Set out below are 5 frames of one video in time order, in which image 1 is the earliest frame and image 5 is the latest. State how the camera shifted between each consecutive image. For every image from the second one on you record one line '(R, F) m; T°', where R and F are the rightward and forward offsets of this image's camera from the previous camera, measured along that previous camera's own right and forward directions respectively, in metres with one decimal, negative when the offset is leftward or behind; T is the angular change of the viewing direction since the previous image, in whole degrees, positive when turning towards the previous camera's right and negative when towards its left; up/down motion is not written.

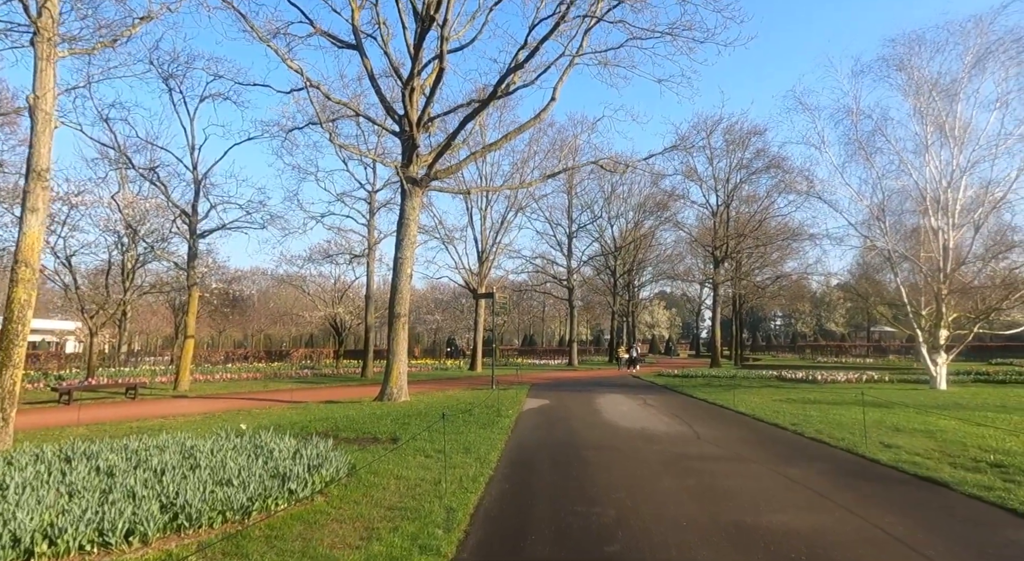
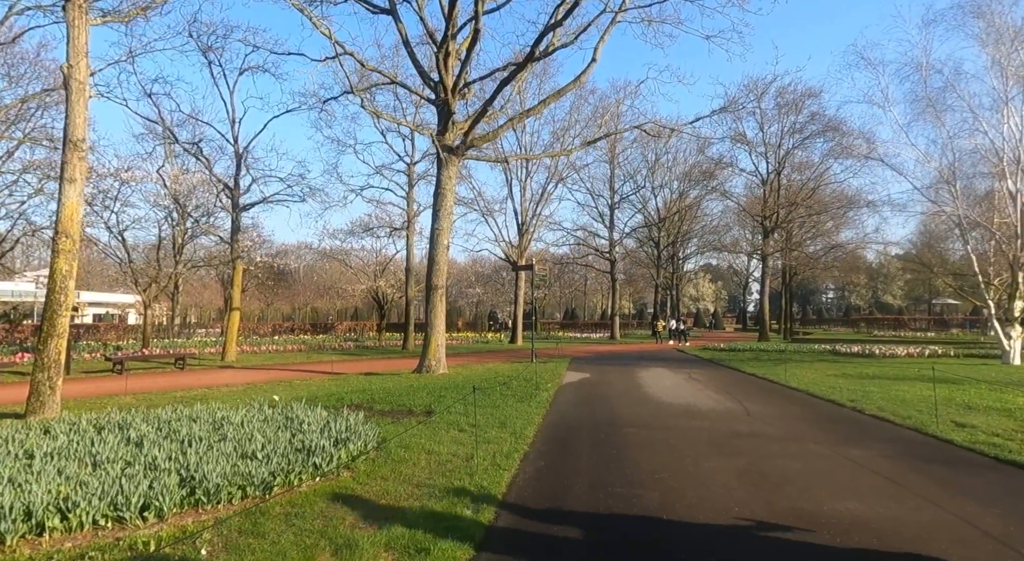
(+0.1, +0.4) m; -4°
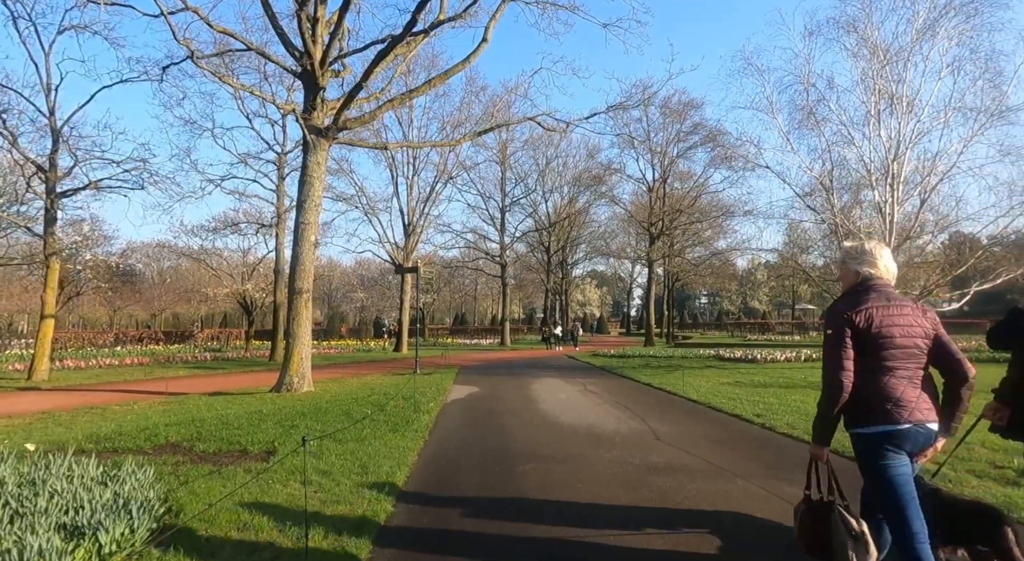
(+0.2, +1.7) m; +9°
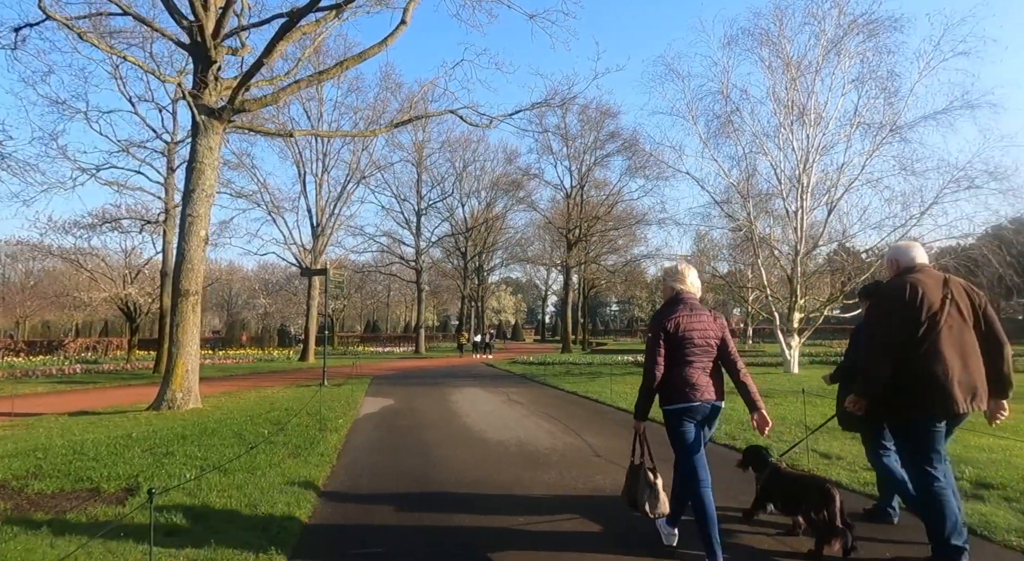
(-0.1, +1.1) m; +7°
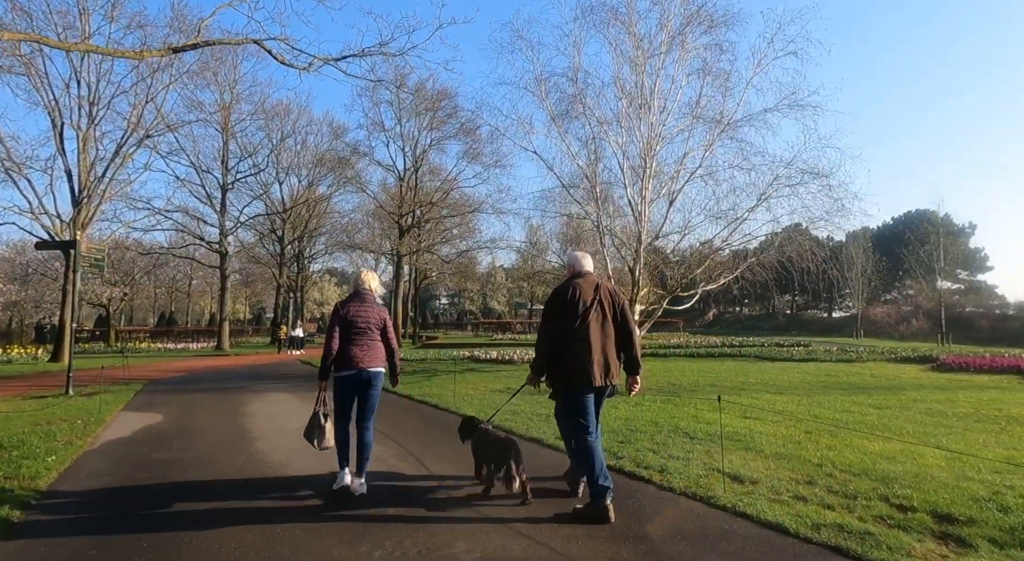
(+0.1, +3.0) m; +15°
